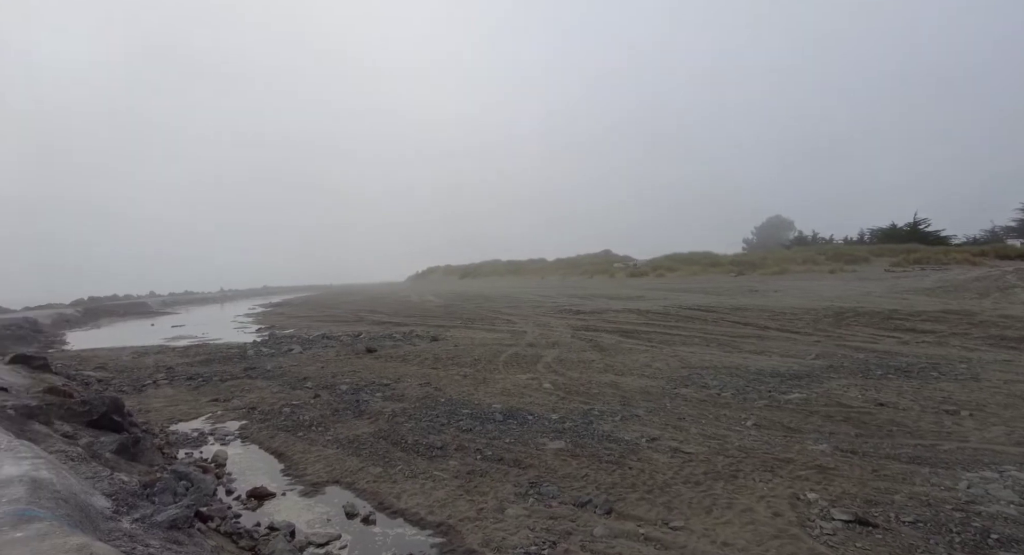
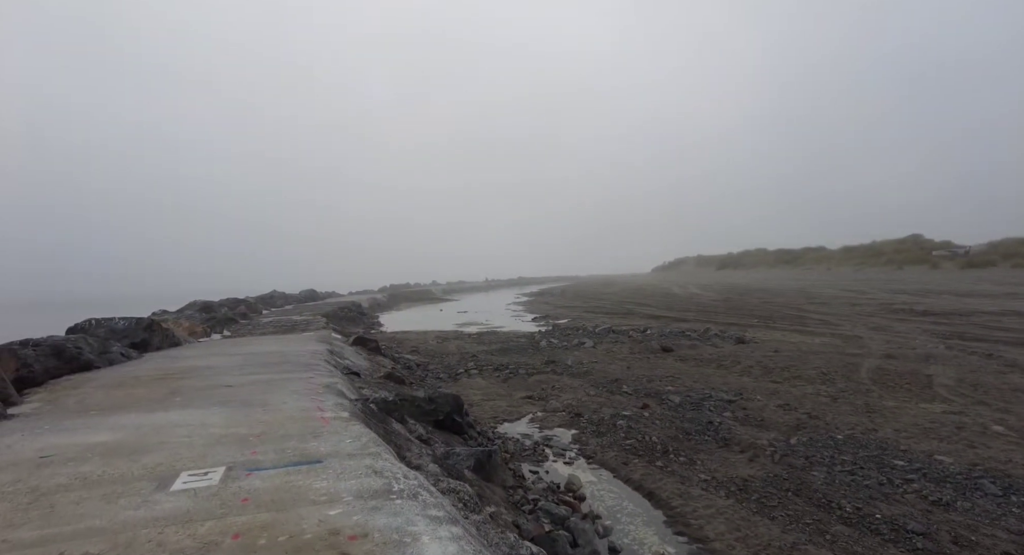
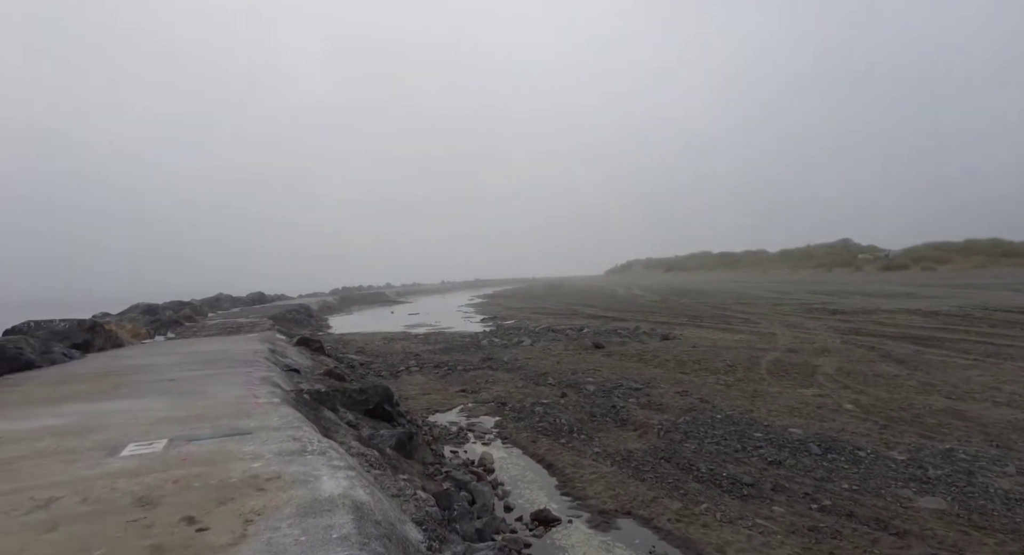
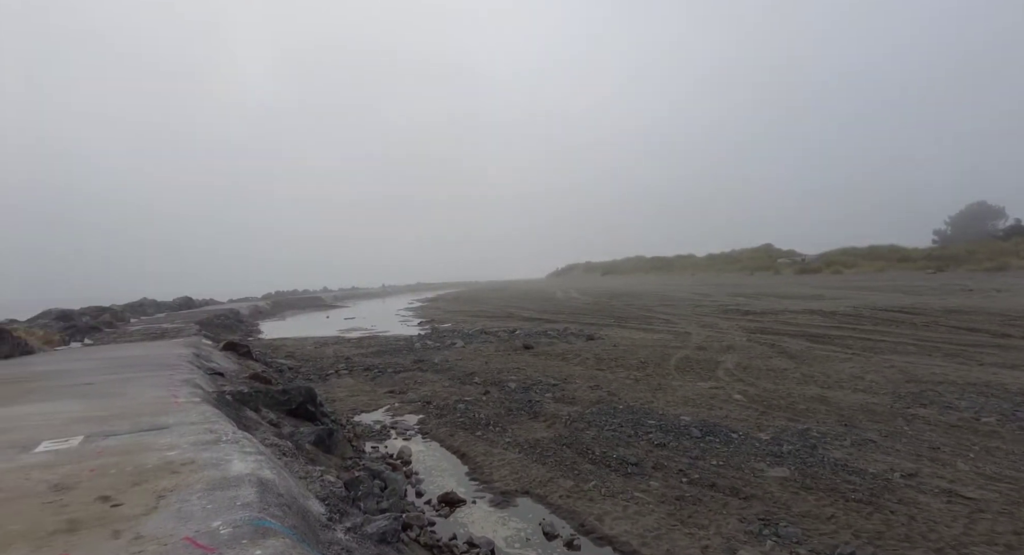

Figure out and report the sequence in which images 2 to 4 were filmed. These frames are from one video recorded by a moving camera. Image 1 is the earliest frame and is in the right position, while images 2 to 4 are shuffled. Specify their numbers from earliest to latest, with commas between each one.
4, 3, 2
